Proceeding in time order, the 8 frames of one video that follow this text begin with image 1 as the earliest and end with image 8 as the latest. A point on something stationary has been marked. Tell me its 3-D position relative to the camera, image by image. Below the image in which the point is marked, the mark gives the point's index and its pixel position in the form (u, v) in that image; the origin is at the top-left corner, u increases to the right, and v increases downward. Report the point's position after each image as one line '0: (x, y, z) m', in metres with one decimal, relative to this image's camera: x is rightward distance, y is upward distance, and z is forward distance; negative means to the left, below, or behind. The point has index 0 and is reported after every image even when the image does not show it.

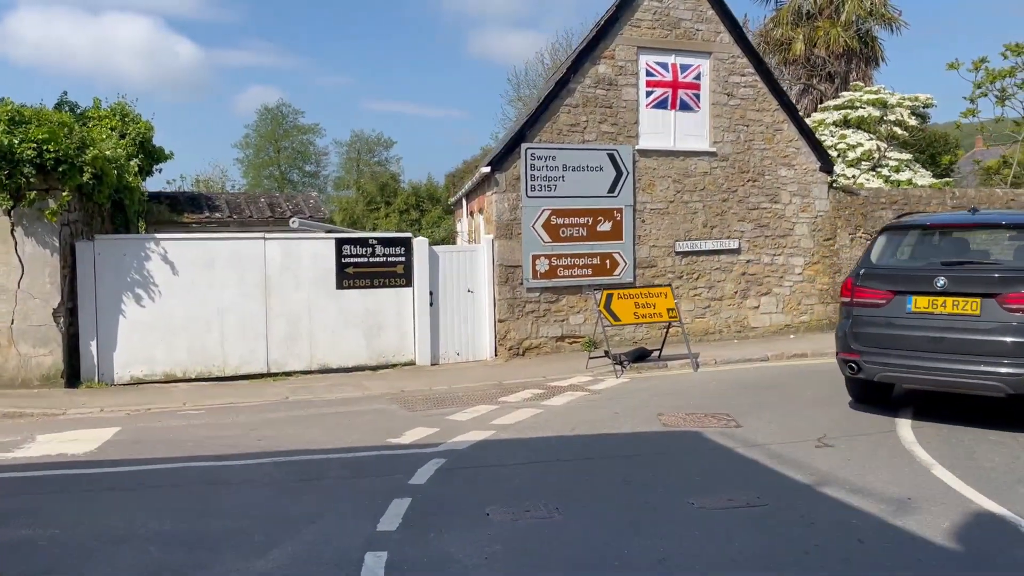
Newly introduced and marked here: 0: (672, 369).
0: (+2.1, -1.1, +11.1) m
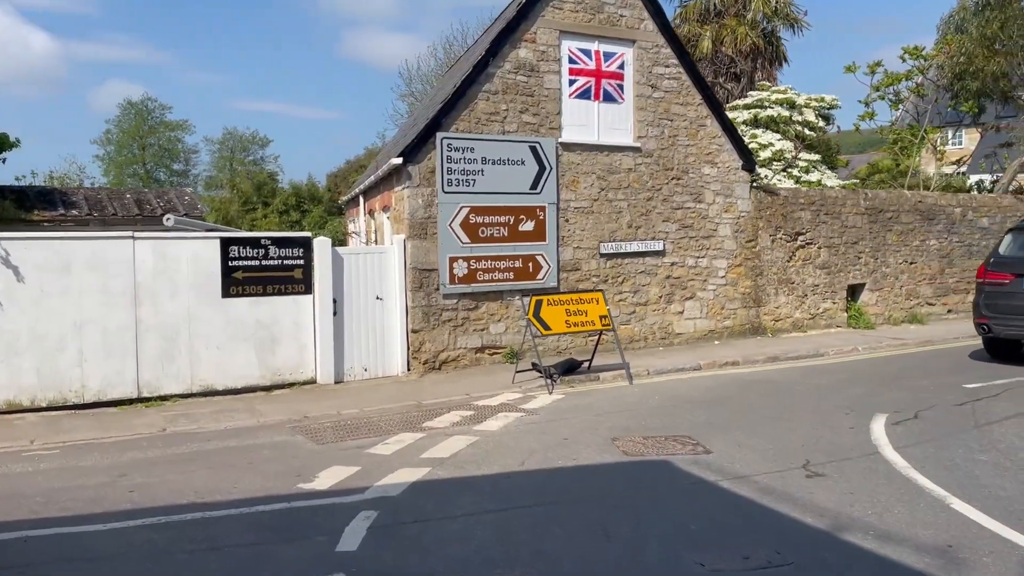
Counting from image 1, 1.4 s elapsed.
0: (+1.1, -1.1, +10.2) m
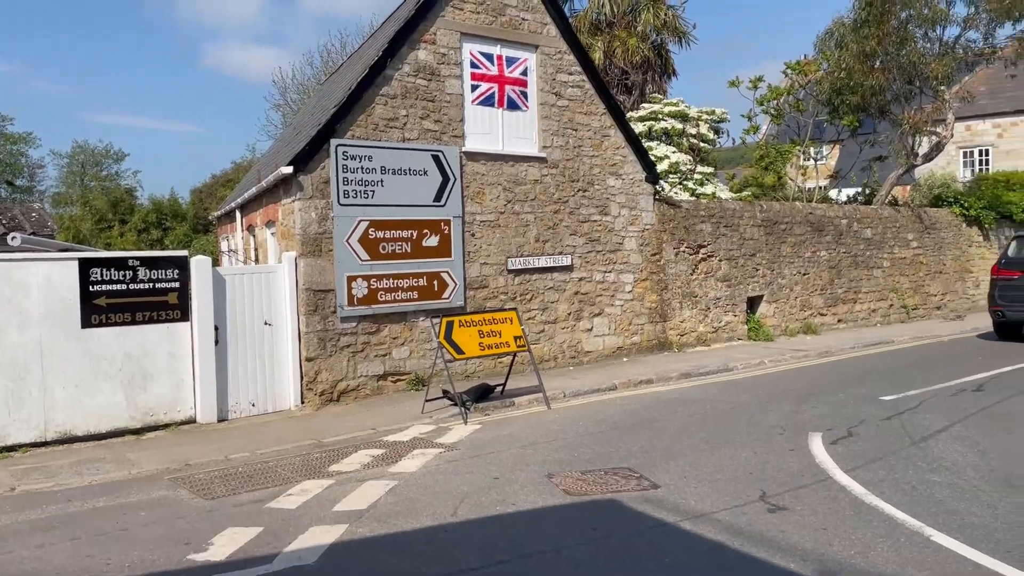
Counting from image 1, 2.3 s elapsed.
0: (+0.1, -1.3, +9.4) m
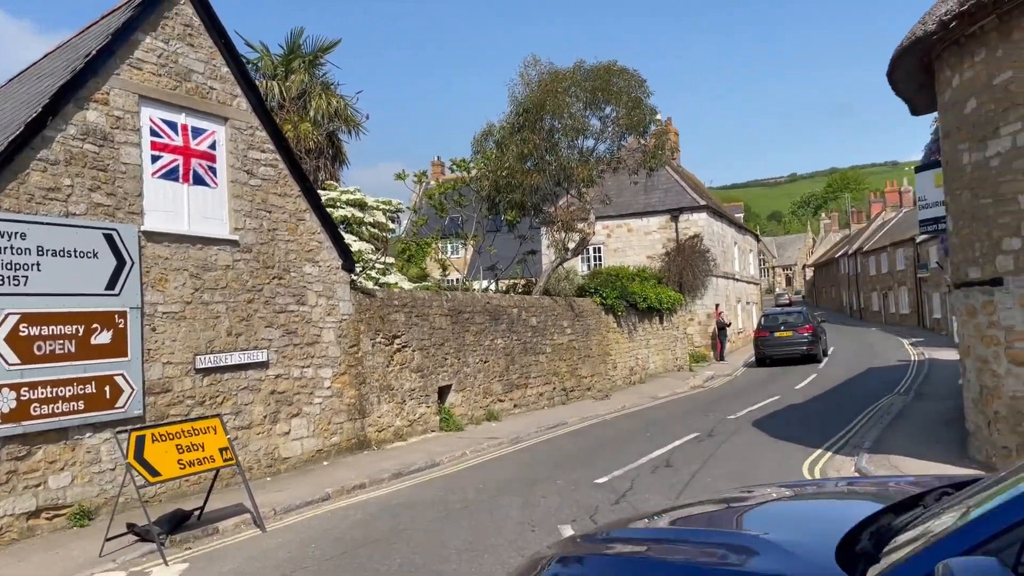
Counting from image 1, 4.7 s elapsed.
0: (-2.7, -2.3, +7.9) m
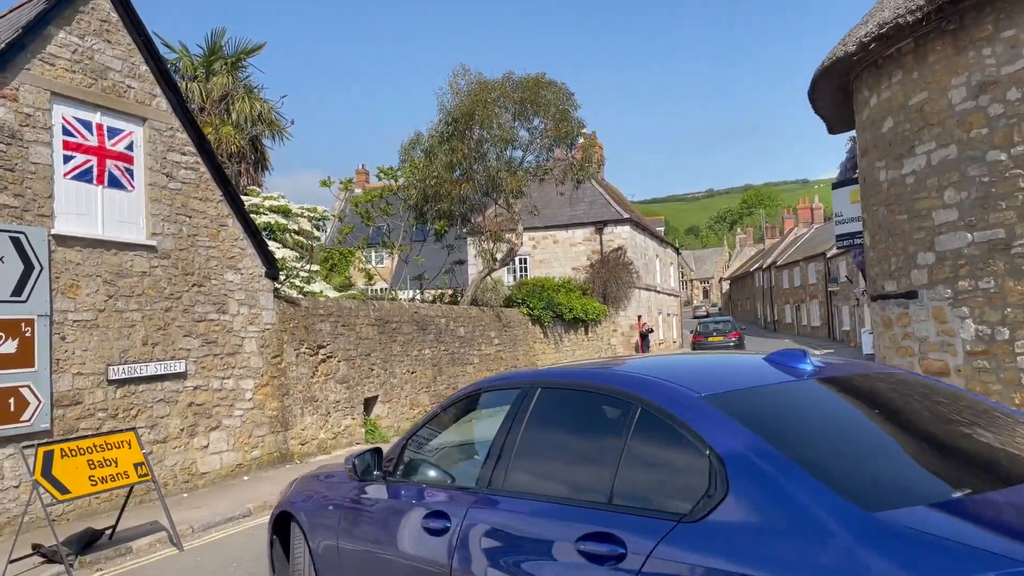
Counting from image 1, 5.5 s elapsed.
0: (-3.3, -2.4, +7.5) m
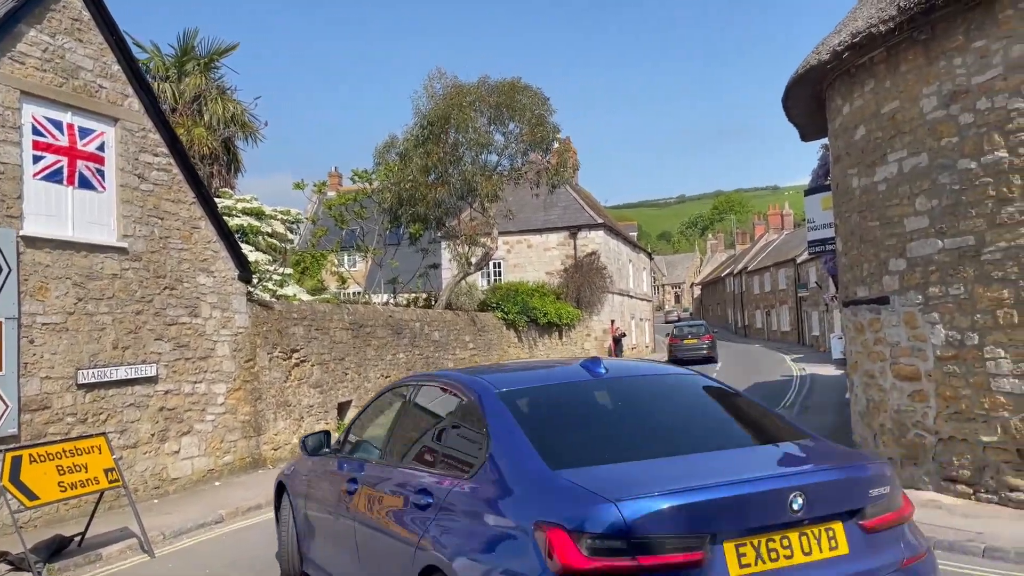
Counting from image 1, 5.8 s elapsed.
0: (-3.5, -2.4, +7.4) m
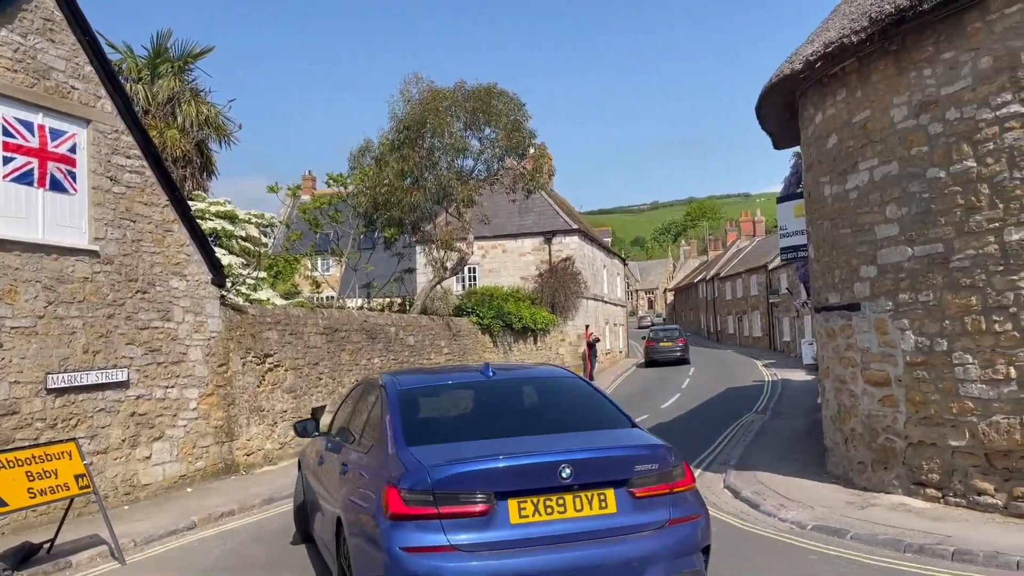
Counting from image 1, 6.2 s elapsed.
0: (-3.7, -2.4, +7.3) m
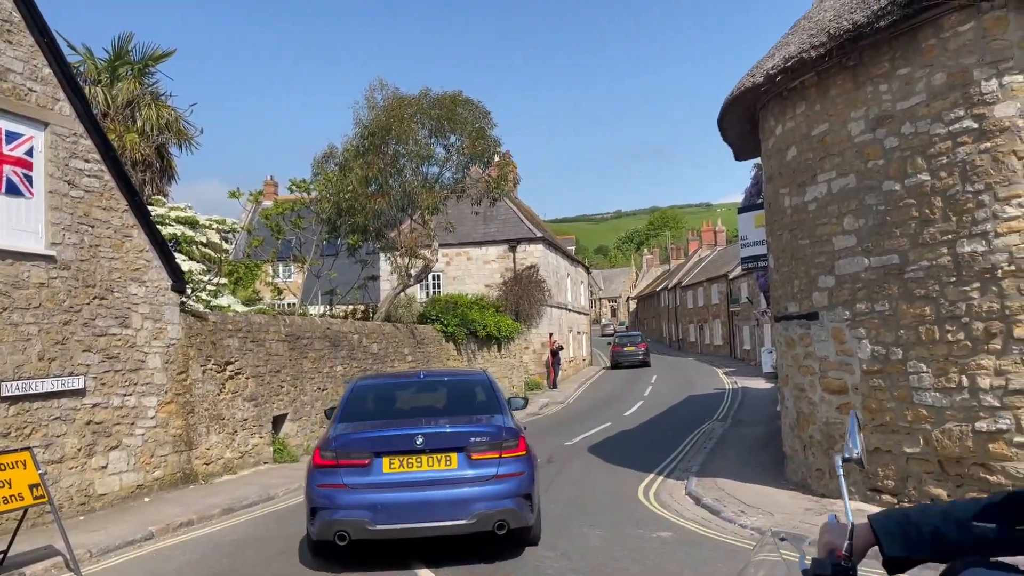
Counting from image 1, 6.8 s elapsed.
0: (-4.0, -2.5, +7.1) m
